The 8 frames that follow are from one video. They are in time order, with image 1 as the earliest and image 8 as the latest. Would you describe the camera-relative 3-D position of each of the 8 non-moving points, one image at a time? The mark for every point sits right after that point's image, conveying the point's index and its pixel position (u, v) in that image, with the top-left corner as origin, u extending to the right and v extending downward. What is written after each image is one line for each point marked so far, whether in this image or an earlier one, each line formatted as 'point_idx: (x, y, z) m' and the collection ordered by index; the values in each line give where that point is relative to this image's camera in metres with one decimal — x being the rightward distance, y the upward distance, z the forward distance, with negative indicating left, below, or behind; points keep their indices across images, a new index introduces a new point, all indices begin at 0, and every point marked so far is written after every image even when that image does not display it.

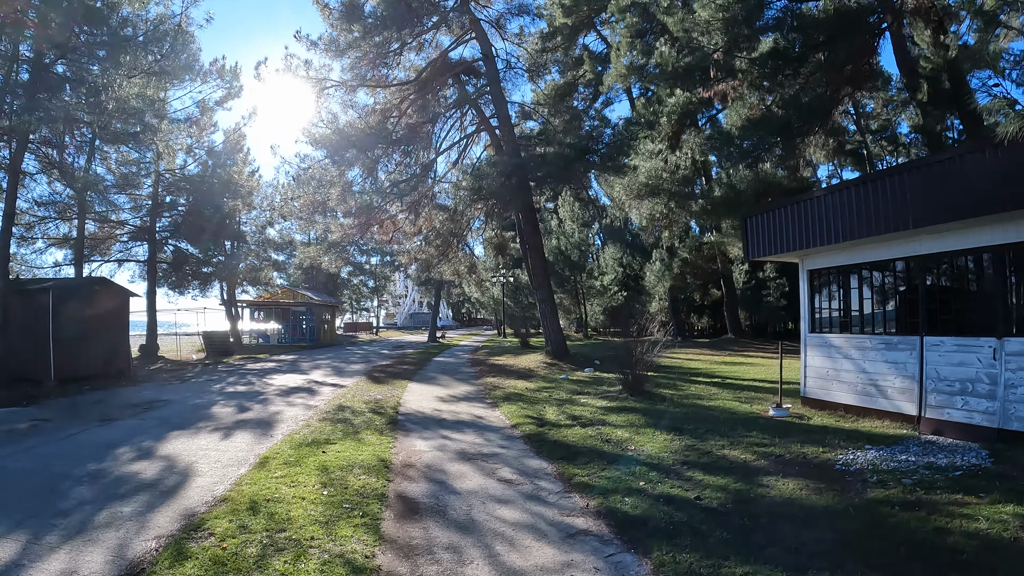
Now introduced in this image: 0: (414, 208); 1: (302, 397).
0: (-3.1, +2.5, +19.2) m
1: (-3.9, -2.0, +11.5) m
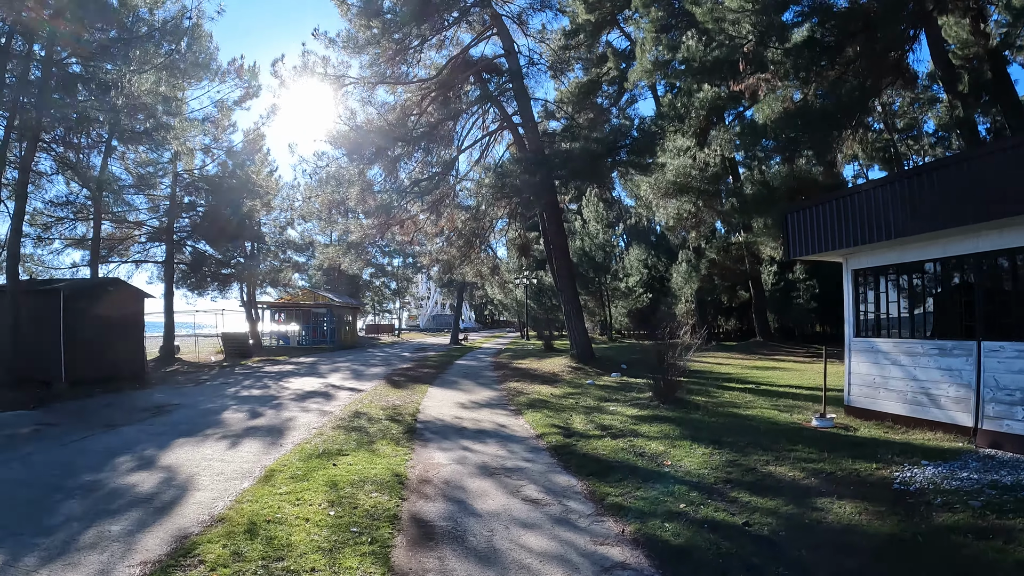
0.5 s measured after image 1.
0: (-2.4, +2.4, +18.8) m
1: (-3.5, -2.0, +11.1) m
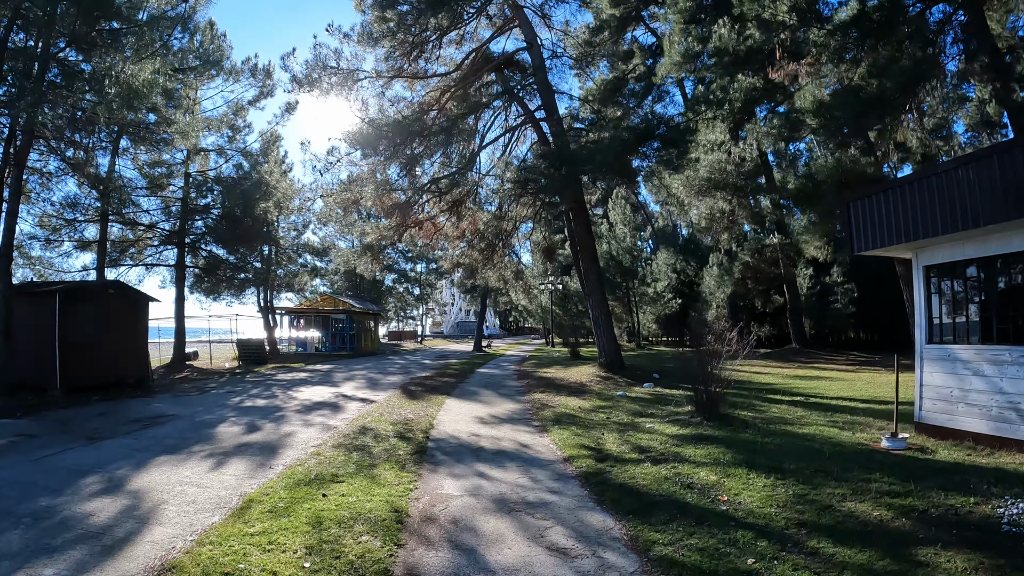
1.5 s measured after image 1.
0: (-1.7, +2.3, +17.9) m
1: (-3.1, -2.1, +10.2) m
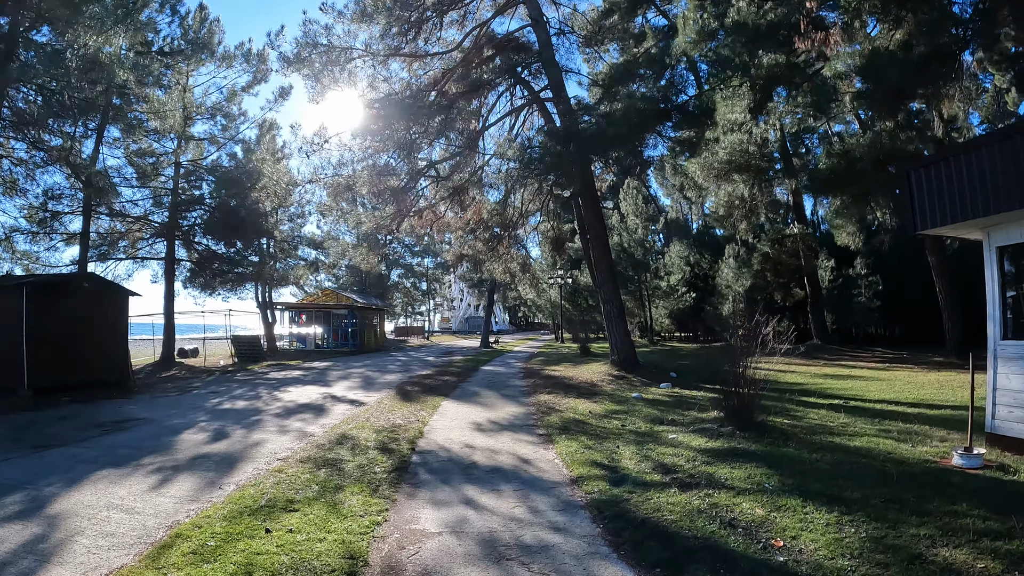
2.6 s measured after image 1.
0: (-1.6, +2.5, +16.8) m
1: (-3.1, -1.9, +9.2) m
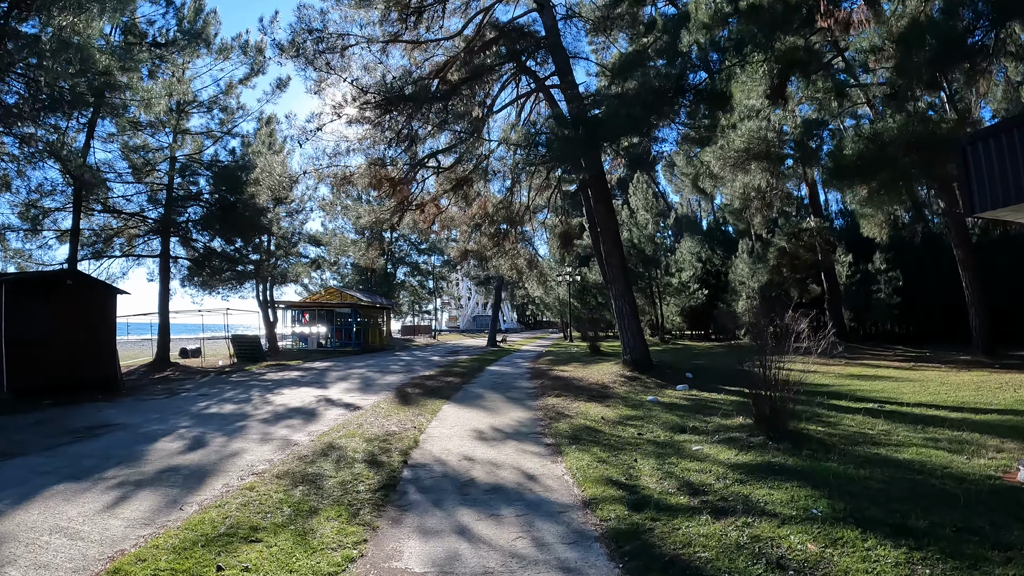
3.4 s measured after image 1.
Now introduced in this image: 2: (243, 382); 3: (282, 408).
0: (-1.5, +2.6, +16.1) m
1: (-3.0, -1.9, +8.5) m
2: (-6.2, -2.2, +14.5) m
3: (-3.7, -1.9, +10.1) m
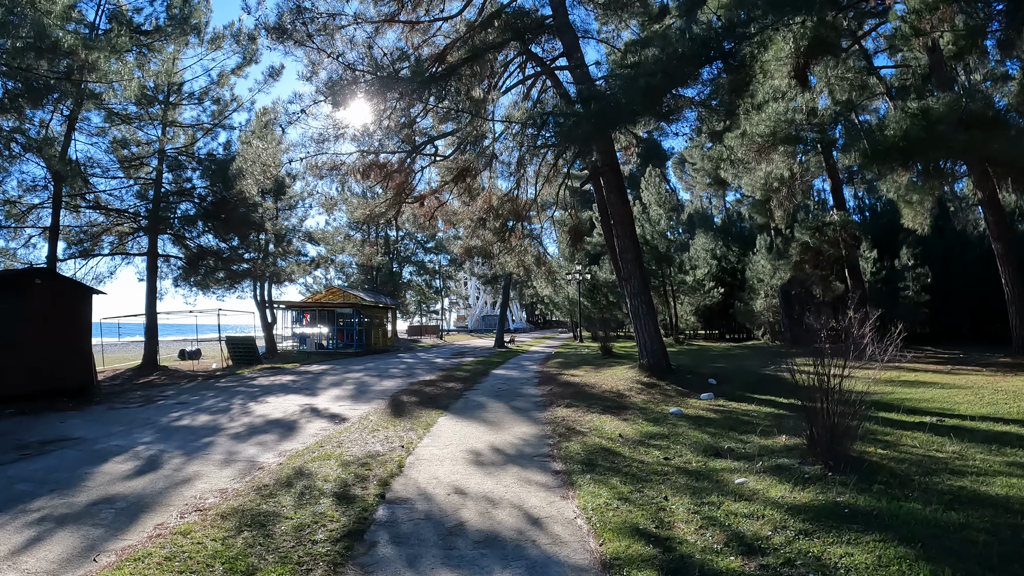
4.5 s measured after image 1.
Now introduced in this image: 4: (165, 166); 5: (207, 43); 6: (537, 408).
0: (-1.3, +2.6, +15.0) m
1: (-3.0, -1.8, +7.5) m
2: (-6.1, -2.2, +13.5) m
3: (-3.6, -1.9, +9.0) m
4: (-10.6, +3.7, +19.1) m
5: (-9.6, +7.8, +19.7) m
6: (+0.4, -1.8, +9.1) m
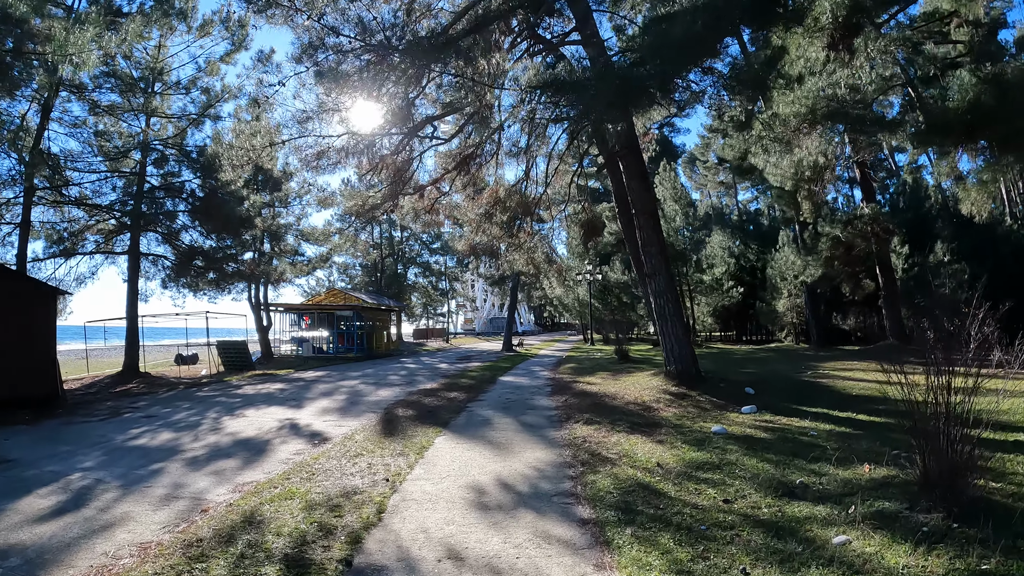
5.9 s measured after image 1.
0: (-1.1, +2.6, +13.8) m
1: (-2.9, -1.8, +6.2) m
2: (-5.9, -2.2, +12.2) m
3: (-3.5, -1.9, +7.7) m
4: (-10.4, +3.6, +17.9) m
5: (-9.4, +7.7, +18.5) m
6: (+0.5, -1.7, +7.8) m
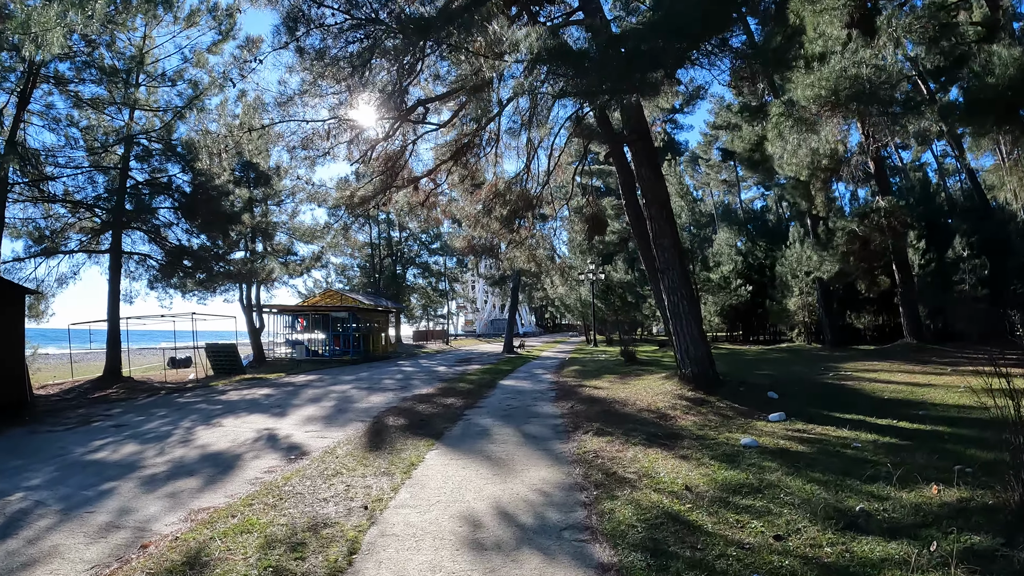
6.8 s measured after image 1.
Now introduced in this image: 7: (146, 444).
0: (-1.1, +2.7, +12.9) m
1: (-2.8, -1.8, +5.4) m
2: (-5.9, -2.1, +11.4) m
3: (-3.5, -1.8, +6.9) m
4: (-10.4, +3.6, +17.1) m
5: (-9.4, +7.7, +17.8) m
6: (+0.5, -1.6, +7.0) m
7: (-4.6, -1.9, +7.7) m
